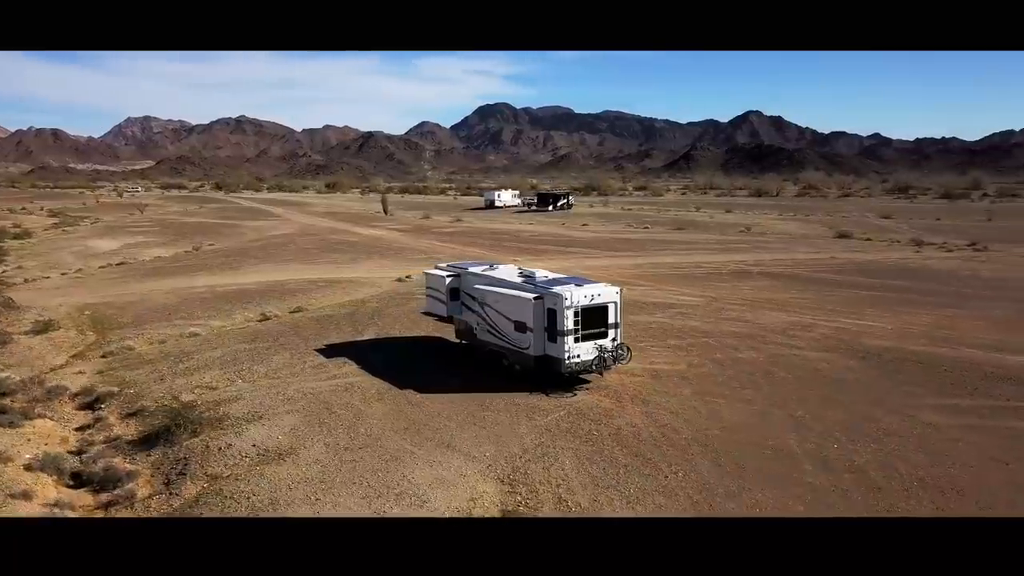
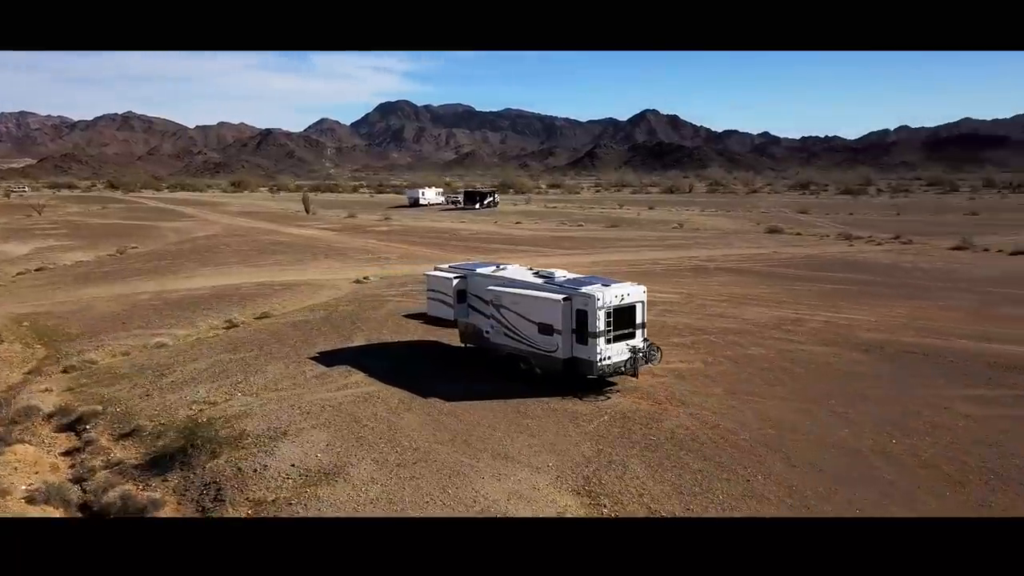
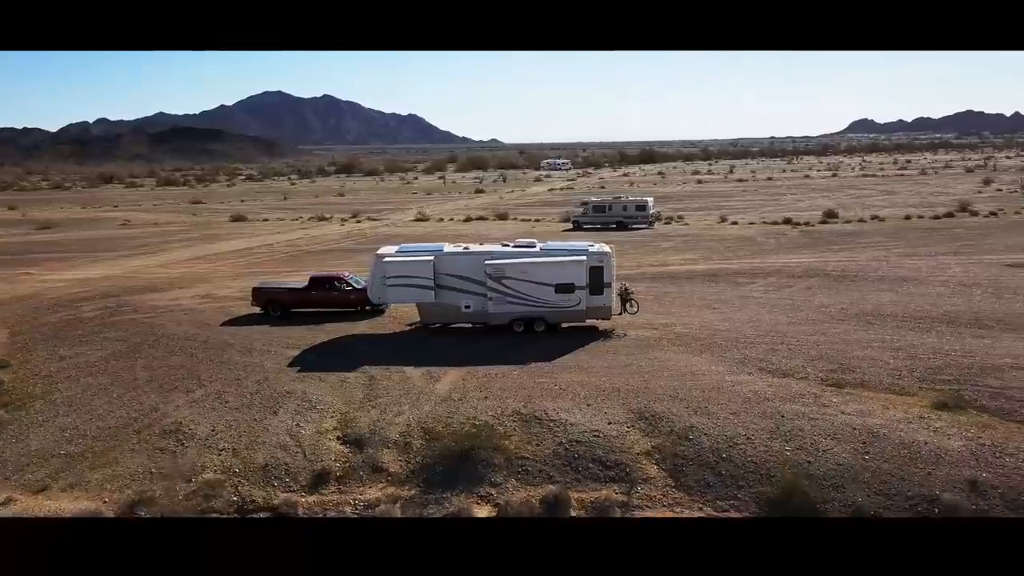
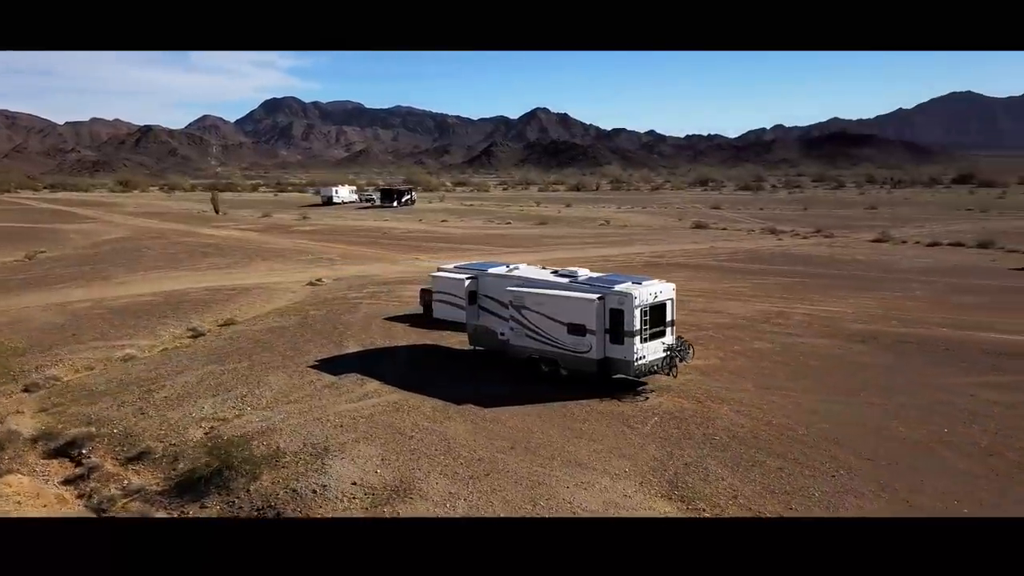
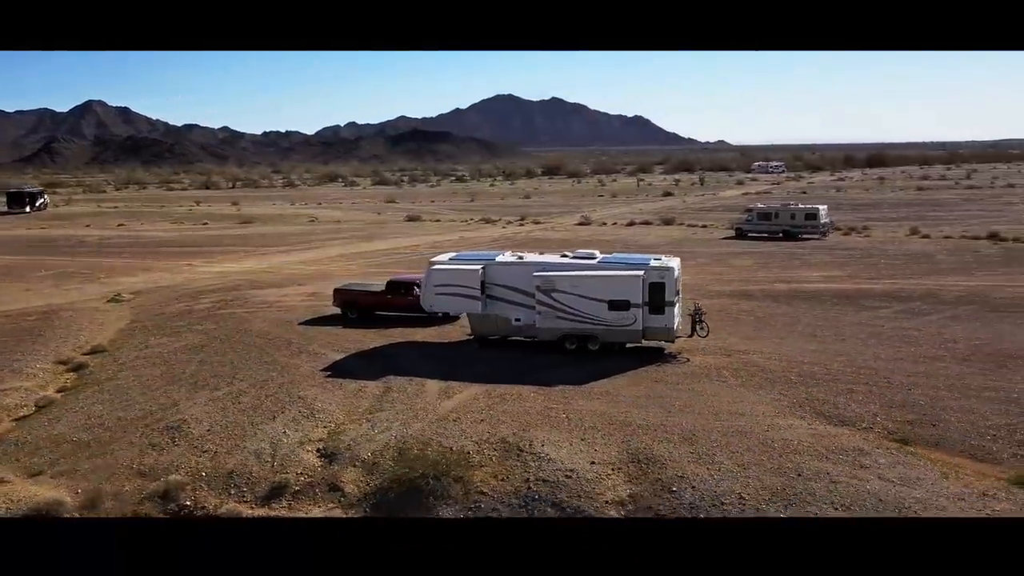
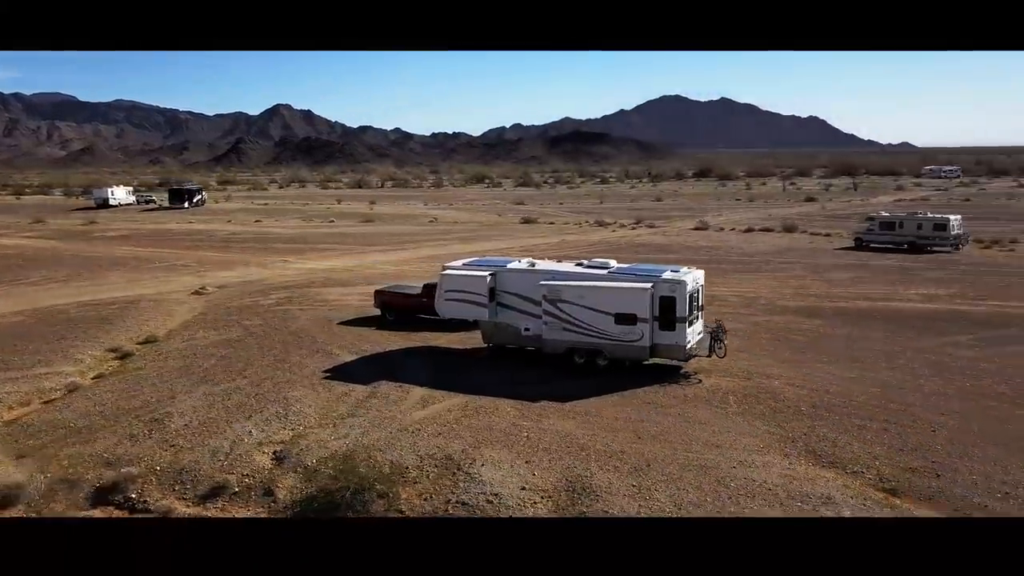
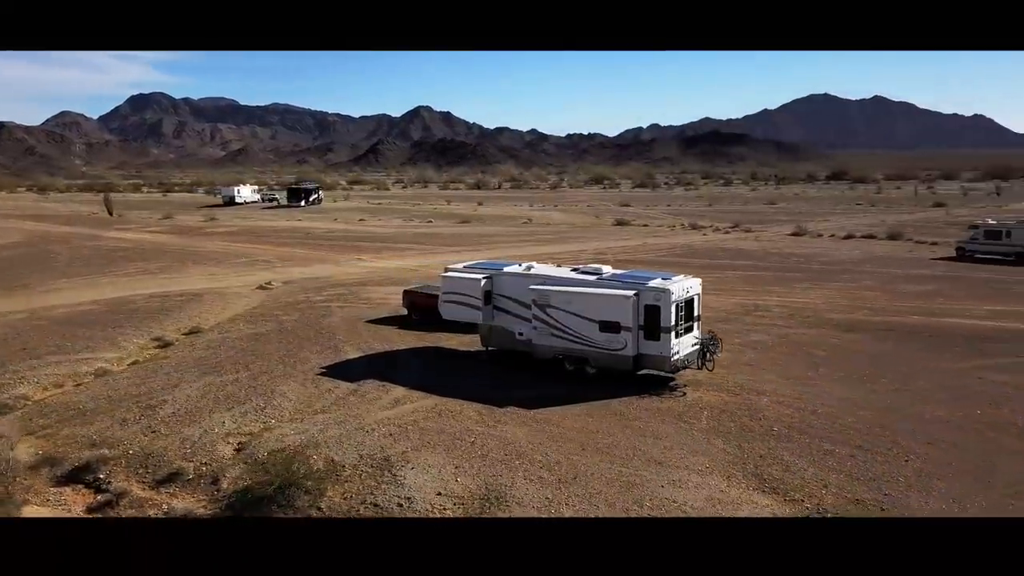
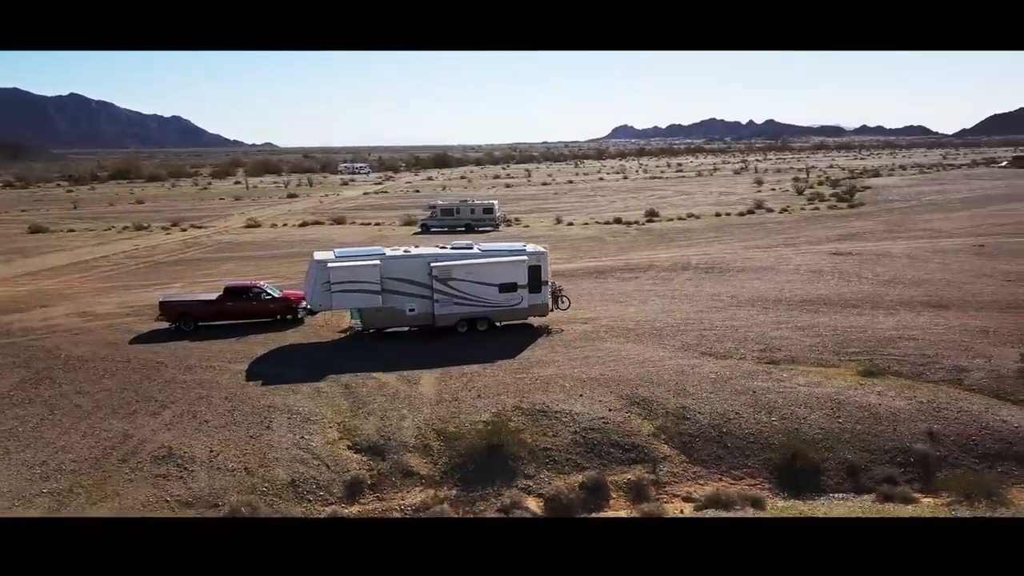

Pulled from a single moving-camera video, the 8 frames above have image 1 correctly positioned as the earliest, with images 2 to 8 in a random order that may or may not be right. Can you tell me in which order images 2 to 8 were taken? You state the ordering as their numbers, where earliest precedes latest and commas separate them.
2, 4, 7, 6, 5, 3, 8
